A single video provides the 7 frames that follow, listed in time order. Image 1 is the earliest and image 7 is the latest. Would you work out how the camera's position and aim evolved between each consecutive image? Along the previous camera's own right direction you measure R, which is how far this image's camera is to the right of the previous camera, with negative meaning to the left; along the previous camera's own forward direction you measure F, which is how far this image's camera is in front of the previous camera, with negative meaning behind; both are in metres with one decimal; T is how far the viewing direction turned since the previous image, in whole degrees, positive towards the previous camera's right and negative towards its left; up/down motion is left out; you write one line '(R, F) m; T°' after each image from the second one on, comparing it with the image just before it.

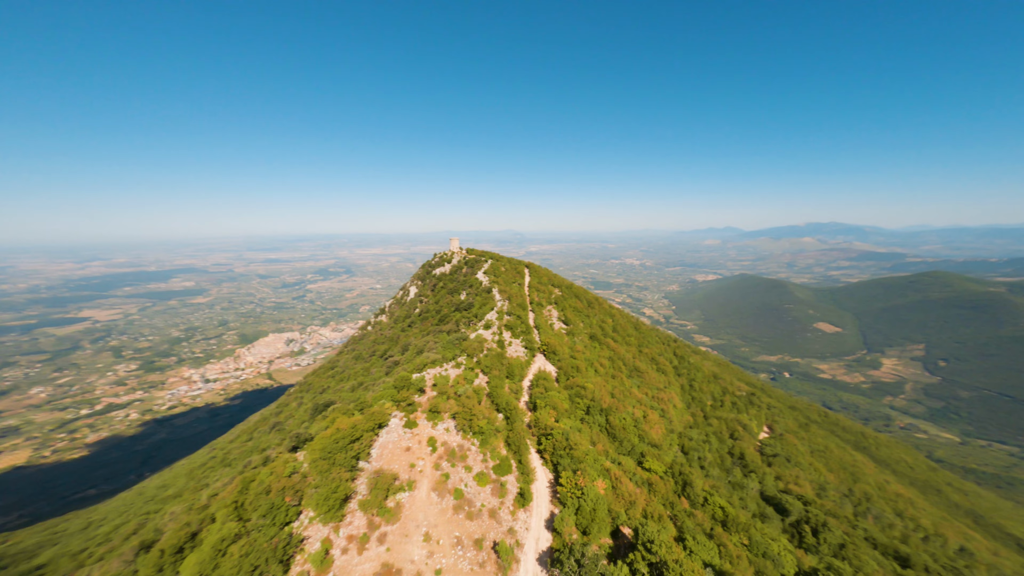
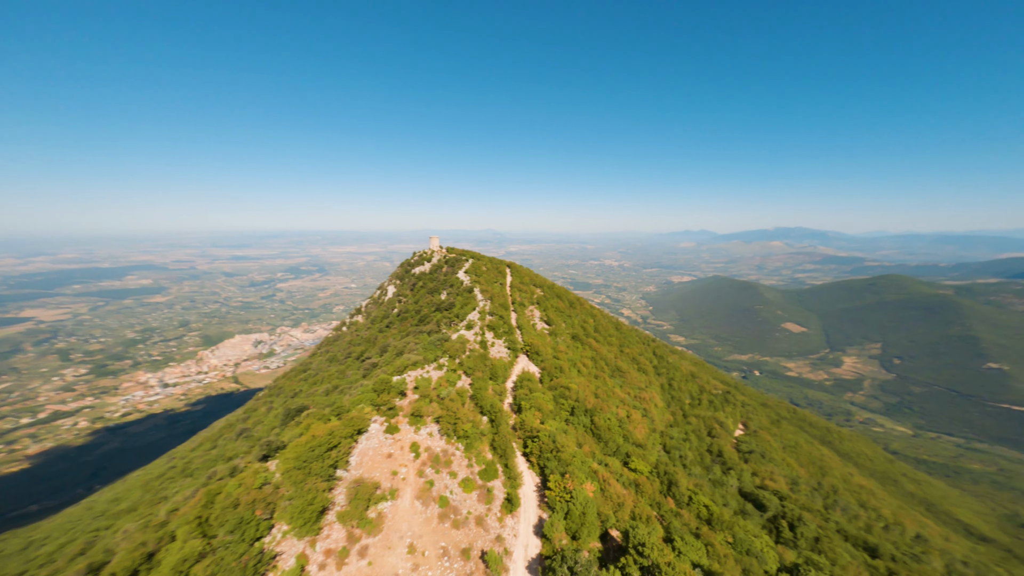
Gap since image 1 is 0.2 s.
(-0.1, +0.1) m; +3°
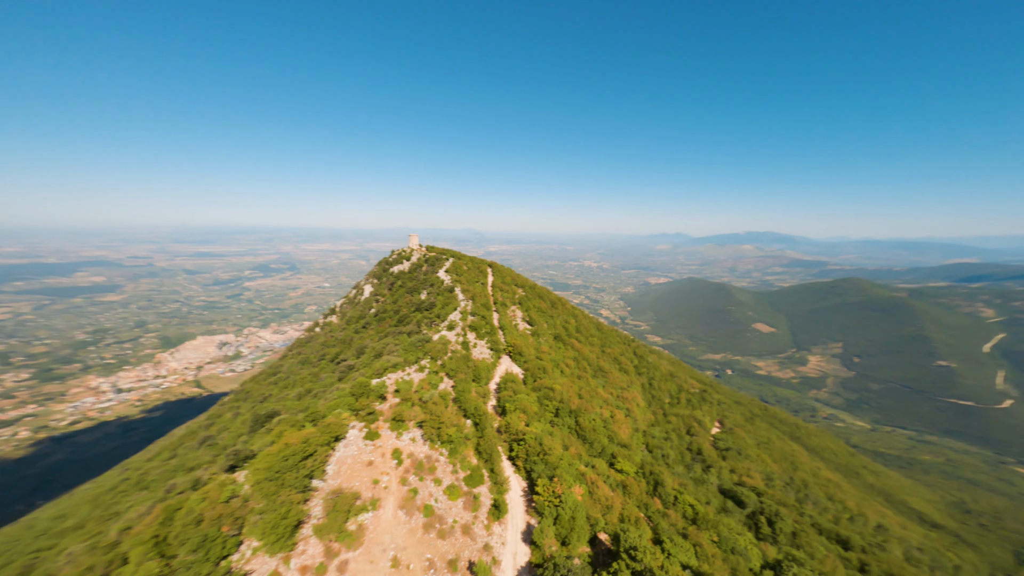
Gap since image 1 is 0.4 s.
(-0.1, +0.1) m; +3°
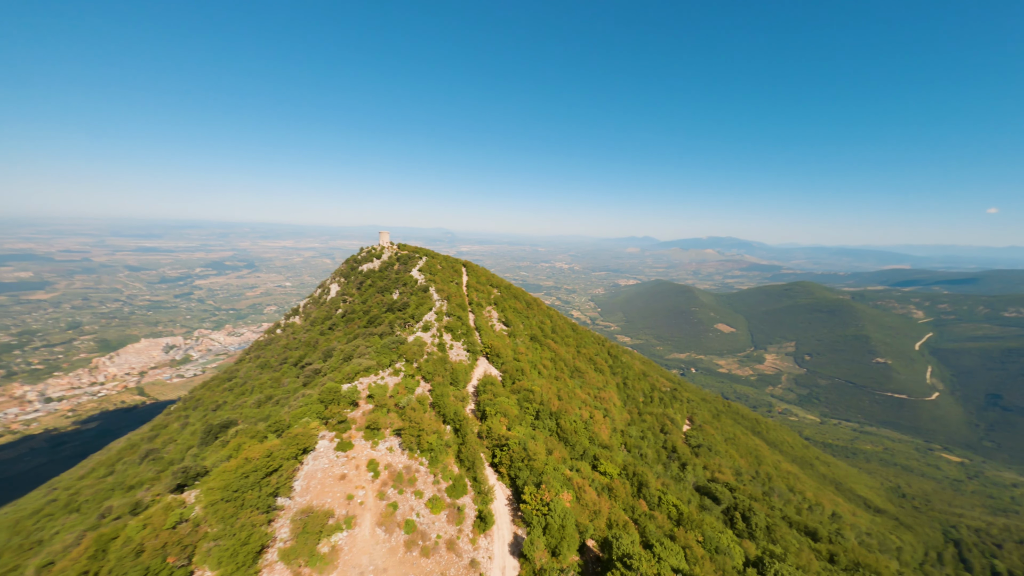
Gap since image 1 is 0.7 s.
(-0.2, +0.2) m; +5°
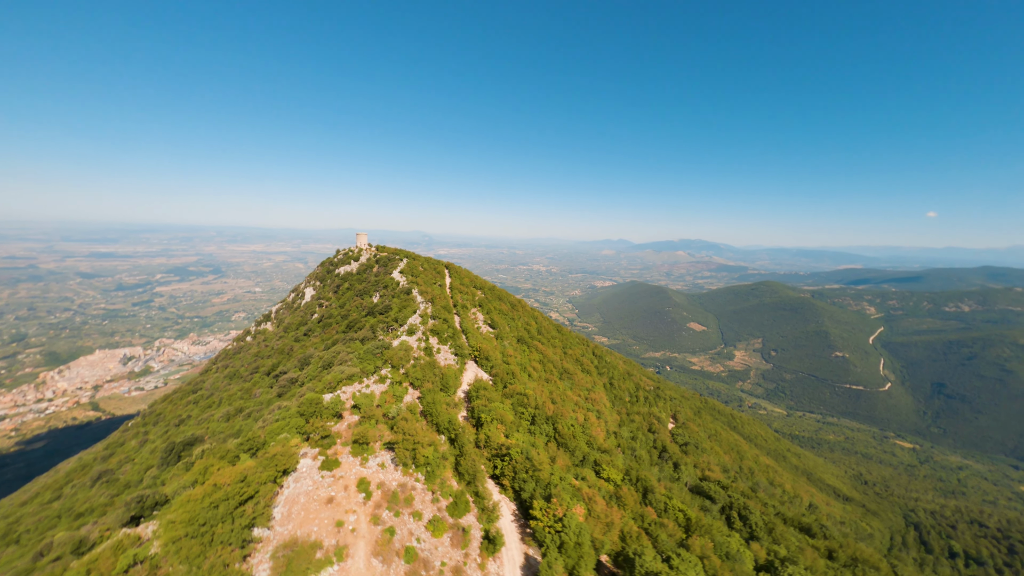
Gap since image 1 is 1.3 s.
(-0.4, +0.3) m; +4°
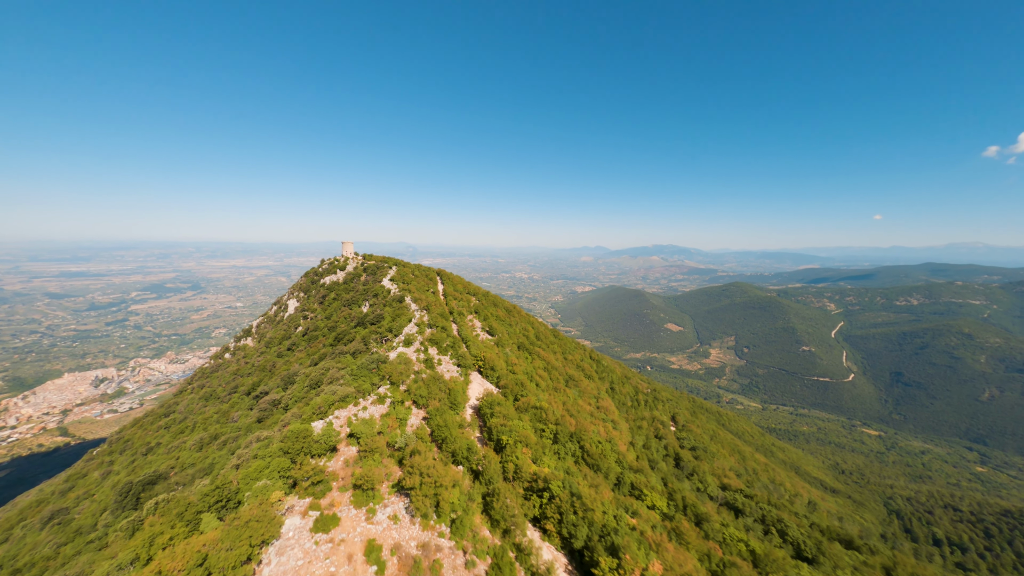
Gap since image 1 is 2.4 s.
(-1.2, -0.2) m; +4°
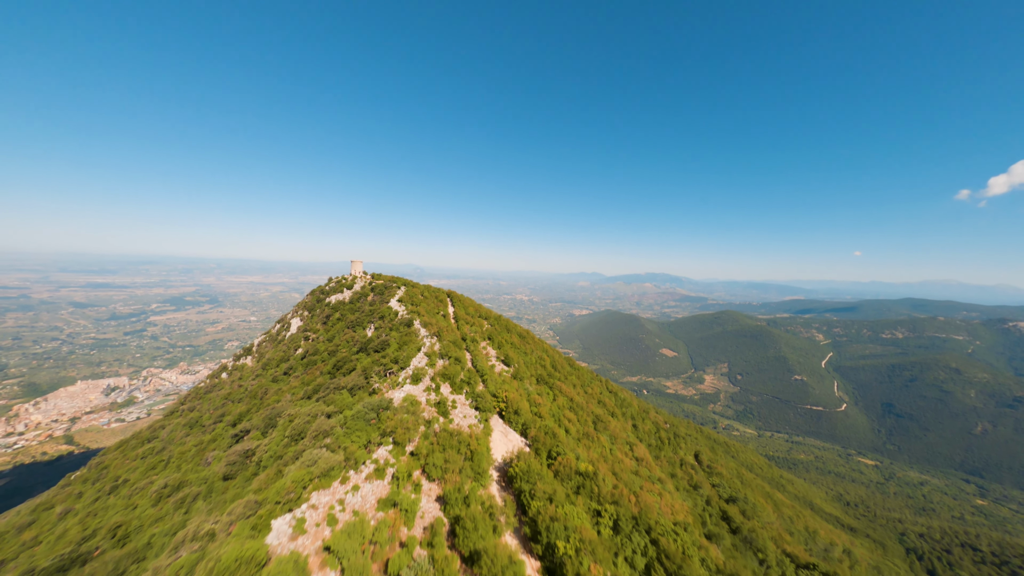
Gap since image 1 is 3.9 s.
(-1.7, -0.6) m; +2°
